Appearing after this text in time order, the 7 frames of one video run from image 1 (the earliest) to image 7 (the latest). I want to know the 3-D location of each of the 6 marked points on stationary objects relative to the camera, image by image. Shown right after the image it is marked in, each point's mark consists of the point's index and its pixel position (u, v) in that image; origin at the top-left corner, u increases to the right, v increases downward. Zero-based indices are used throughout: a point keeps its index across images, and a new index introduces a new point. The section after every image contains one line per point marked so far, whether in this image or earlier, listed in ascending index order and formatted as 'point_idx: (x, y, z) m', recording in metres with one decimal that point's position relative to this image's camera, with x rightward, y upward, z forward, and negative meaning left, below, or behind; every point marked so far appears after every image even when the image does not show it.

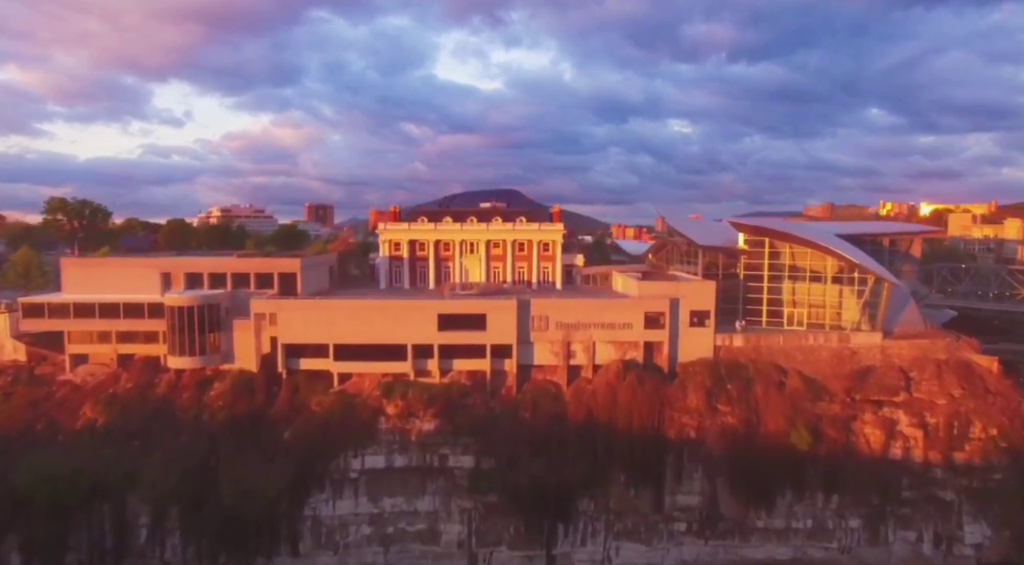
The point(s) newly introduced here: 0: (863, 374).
0: (+8.5, -2.2, +15.7) m
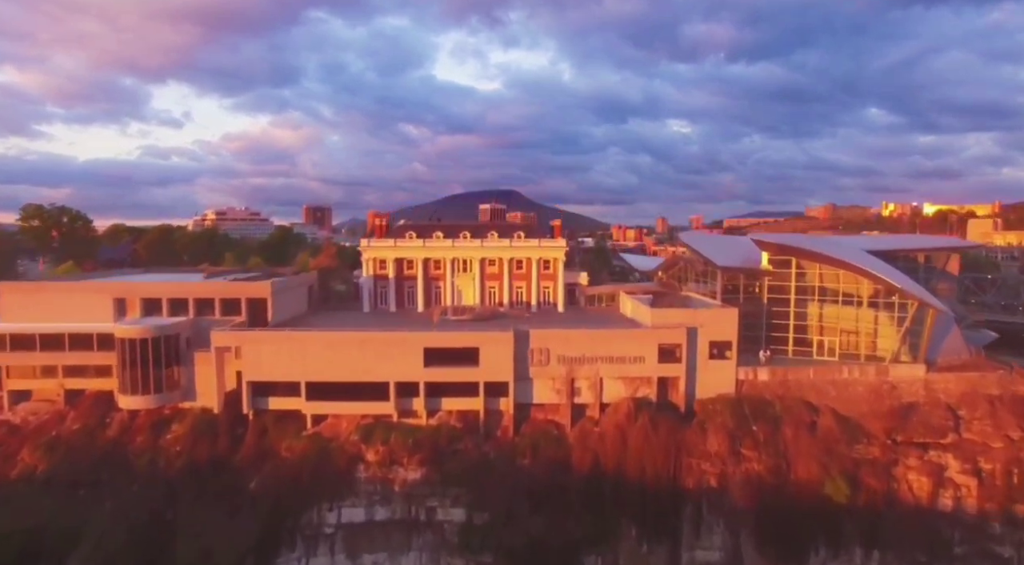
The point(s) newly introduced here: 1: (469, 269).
0: (+8.4, -2.8, +13.9) m
1: (-1.2, +0.4, +18.2) m
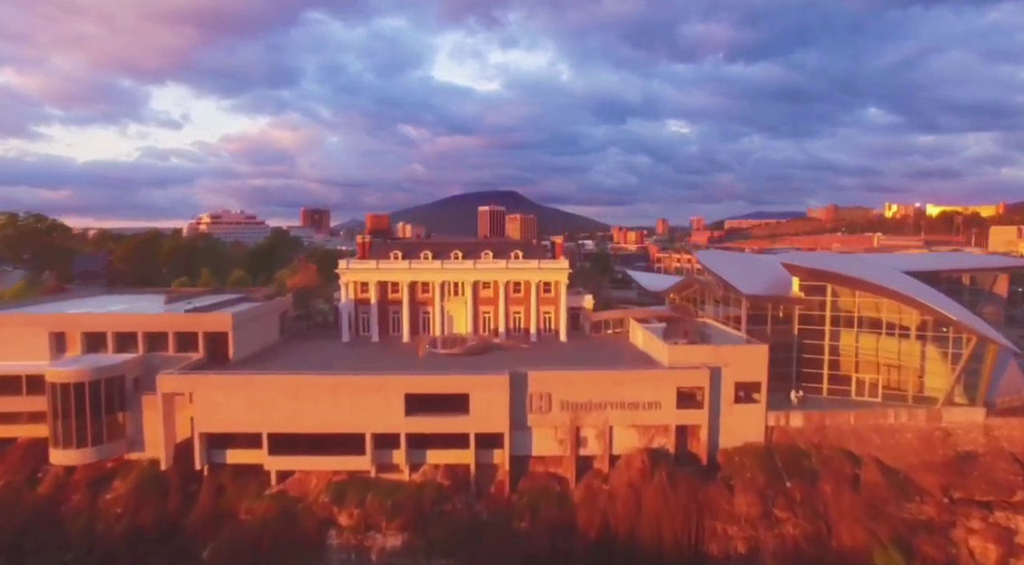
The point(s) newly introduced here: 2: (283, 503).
0: (+8.3, -3.4, +12.0) m
1: (-1.3, -0.3, +16.3) m
2: (-4.1, -4.0, +11.7) m
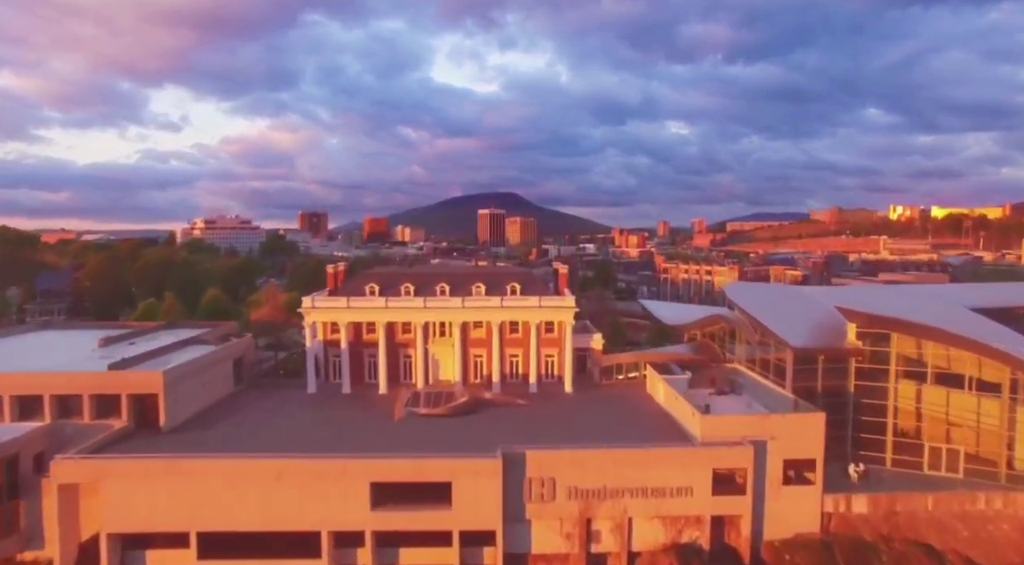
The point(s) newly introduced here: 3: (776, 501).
0: (+8.2, -4.2, +9.6) m
1: (-1.4, -1.1, +13.9) m
2: (-4.2, -4.8, +9.2) m
3: (+4.0, -3.3, +9.9) m
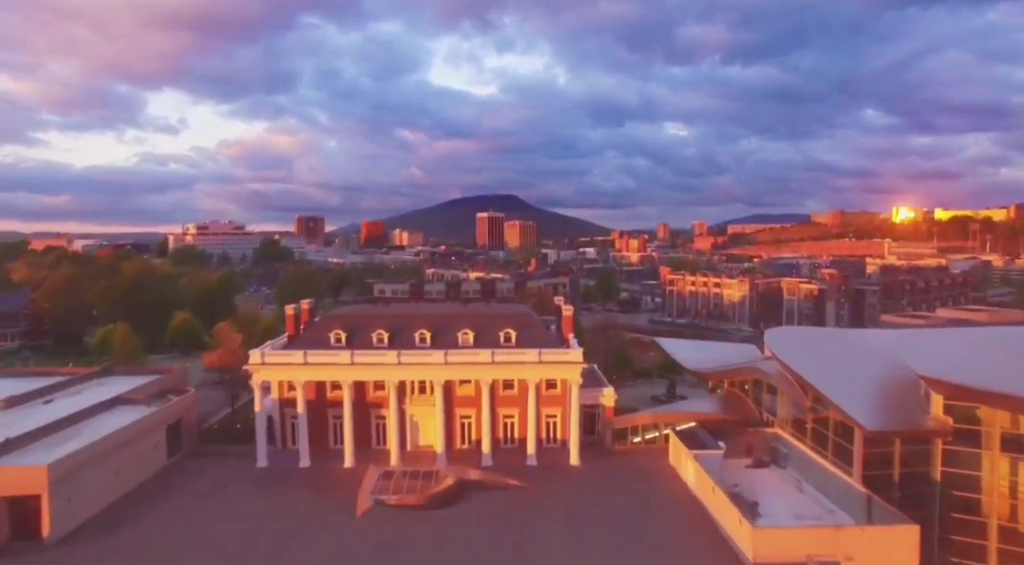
0: (+8.1, -5.0, +7.2) m
1: (-1.5, -1.9, +11.4) m
2: (-4.3, -5.6, +6.8) m
3: (+3.9, -4.1, +7.5) m
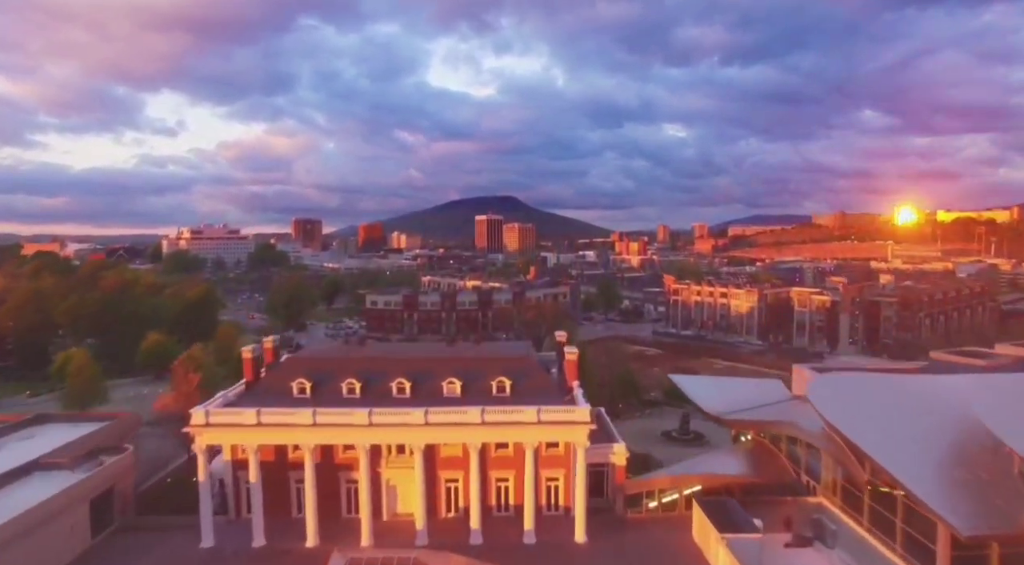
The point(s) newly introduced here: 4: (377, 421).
0: (+8.1, -5.5, +5.4) m
1: (-1.6, -2.5, +9.7) m
2: (-4.3, -6.2, +5.0) m
3: (+3.9, -4.7, +5.7) m
4: (-1.9, -1.9, +9.1) m
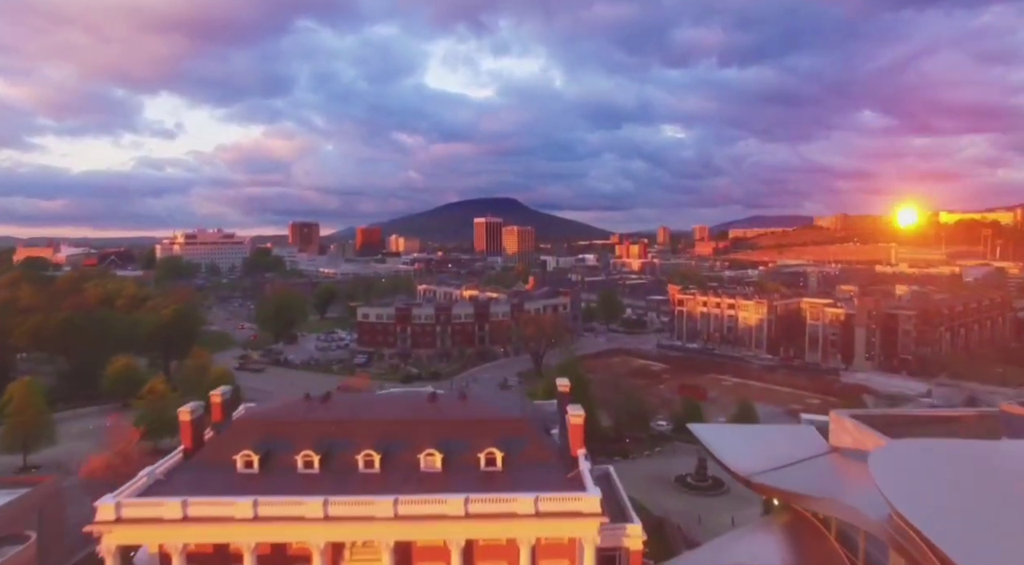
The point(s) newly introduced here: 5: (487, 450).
0: (+8.0, -6.1, +3.6) m
1: (-1.7, -3.1, +7.8) m
2: (-4.4, -6.9, +3.2) m
3: (+3.8, -5.3, +3.9) m
4: (-1.9, -2.5, +7.3) m
5: (-0.3, -2.1, +7.9) m
